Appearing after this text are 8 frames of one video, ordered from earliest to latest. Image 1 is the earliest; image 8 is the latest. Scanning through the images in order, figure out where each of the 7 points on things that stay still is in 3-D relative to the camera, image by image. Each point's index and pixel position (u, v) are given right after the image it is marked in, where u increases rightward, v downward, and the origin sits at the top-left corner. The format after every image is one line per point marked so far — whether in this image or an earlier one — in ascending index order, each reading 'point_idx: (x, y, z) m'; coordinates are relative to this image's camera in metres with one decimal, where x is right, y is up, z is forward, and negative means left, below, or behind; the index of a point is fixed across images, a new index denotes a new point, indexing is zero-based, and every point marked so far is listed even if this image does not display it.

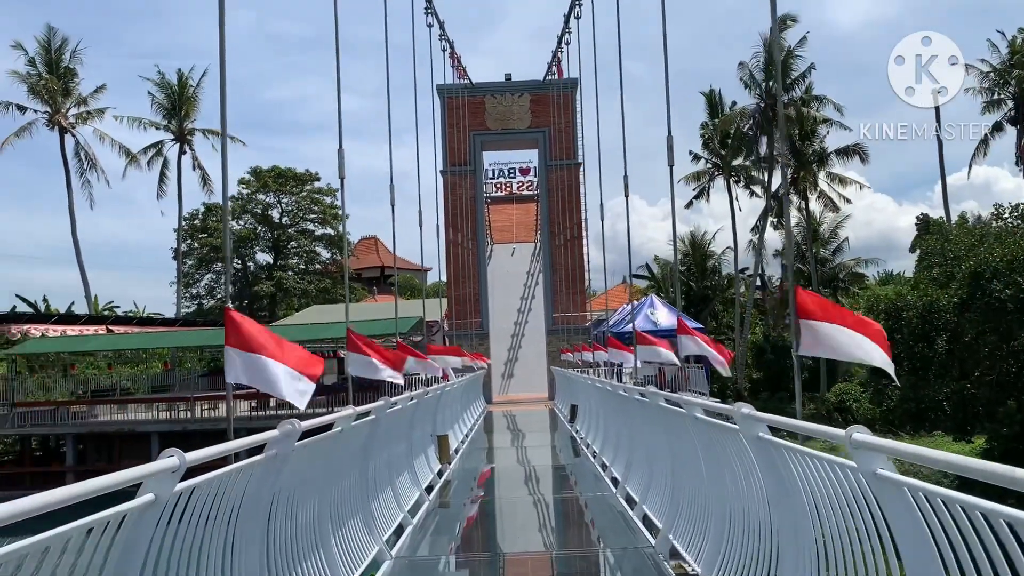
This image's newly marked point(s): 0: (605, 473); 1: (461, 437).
0: (+1.3, -2.6, +12.1) m
1: (-1.0, -2.9, +16.6) m
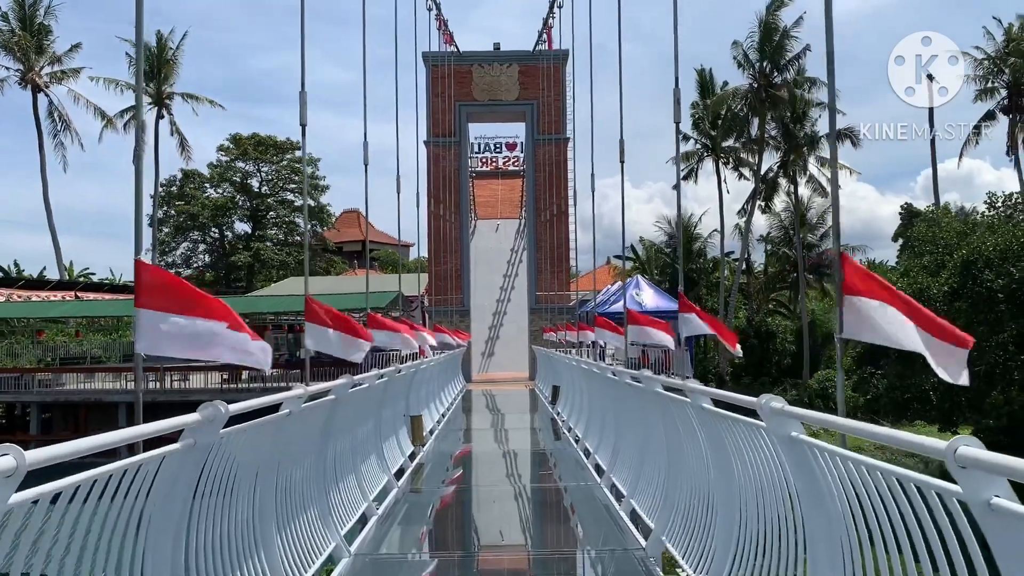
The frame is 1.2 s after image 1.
0: (+1.0, -2.2, +11.4) m
1: (-1.4, -2.4, +15.9) m
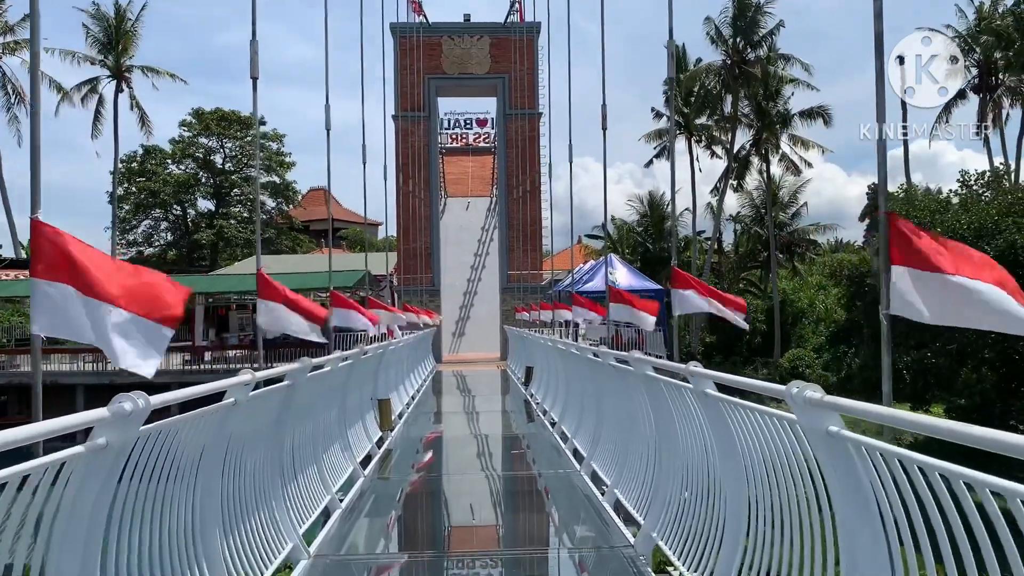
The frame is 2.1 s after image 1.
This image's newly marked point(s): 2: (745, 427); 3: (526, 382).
0: (+0.7, -2.0, +10.9) m
1: (-1.9, -2.0, +15.3) m
2: (+1.3, -0.8, +4.8) m
3: (+0.3, -2.0, +18.9) m
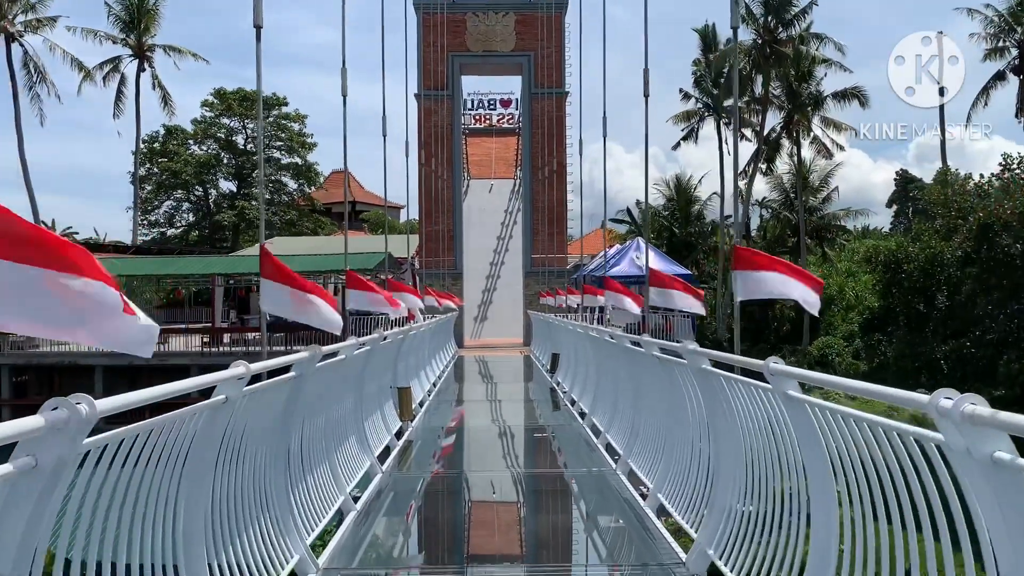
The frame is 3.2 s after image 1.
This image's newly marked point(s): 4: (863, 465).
0: (+1.0, -1.8, +10.2) m
1: (-1.4, -1.7, +14.7) m
2: (+1.5, -0.7, +4.1) m
3: (+0.8, -1.7, +18.2) m
4: (+1.5, -0.8, +3.9) m
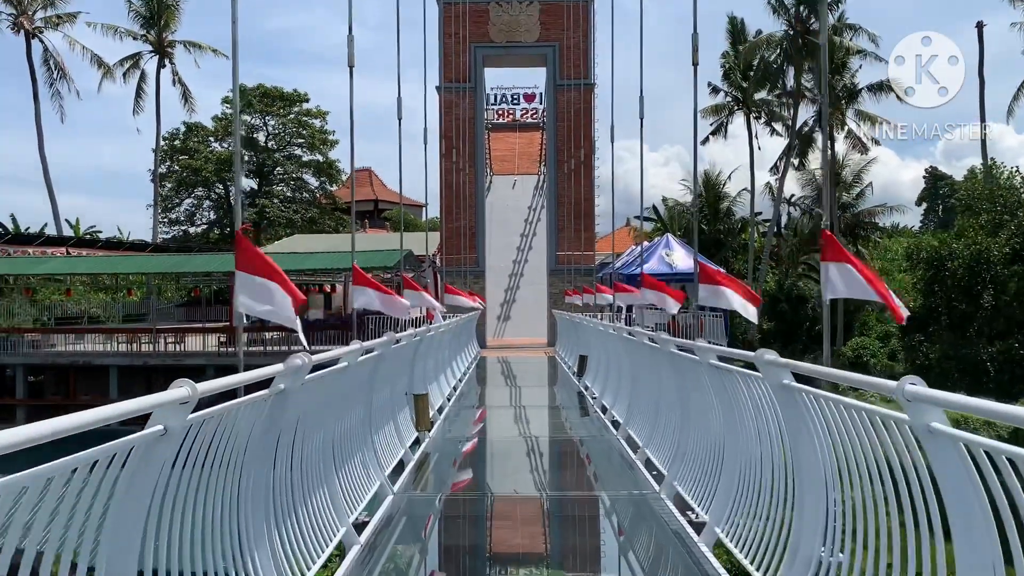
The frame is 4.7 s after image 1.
0: (+1.3, -1.7, +9.2) m
1: (-1.0, -1.6, +13.7) m
2: (+1.6, -0.7, +3.1) m
3: (+1.3, -1.6, +17.3) m
4: (+1.6, -0.7, +2.9) m
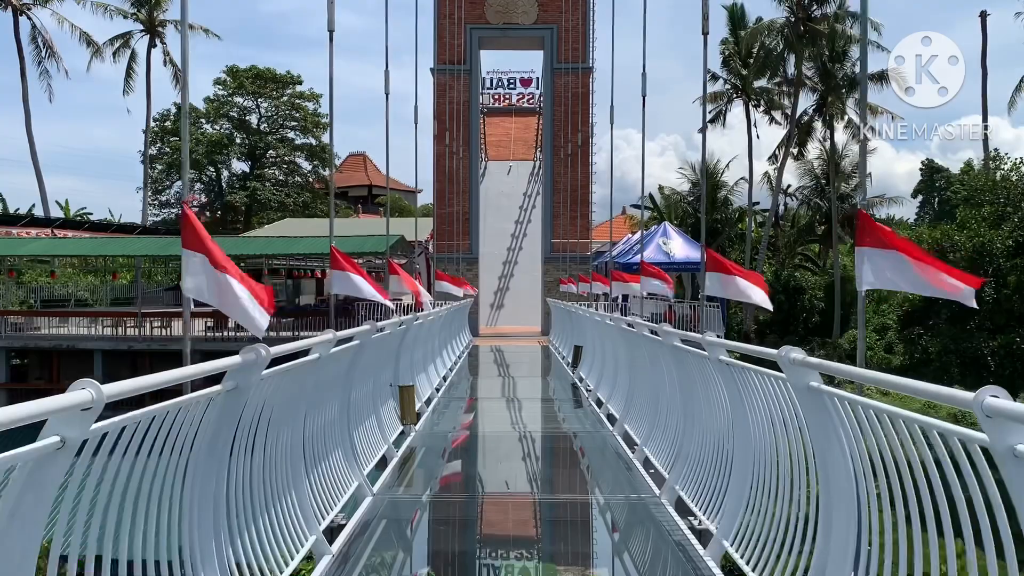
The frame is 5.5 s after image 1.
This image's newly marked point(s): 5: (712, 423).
0: (+1.2, -1.6, +8.7) m
1: (-1.2, -1.4, +13.2) m
2: (+1.6, -0.6, +2.6) m
3: (+1.1, -1.4, +16.8) m
4: (+1.6, -0.7, +2.4) m
5: (+1.4, -1.0, +6.2) m
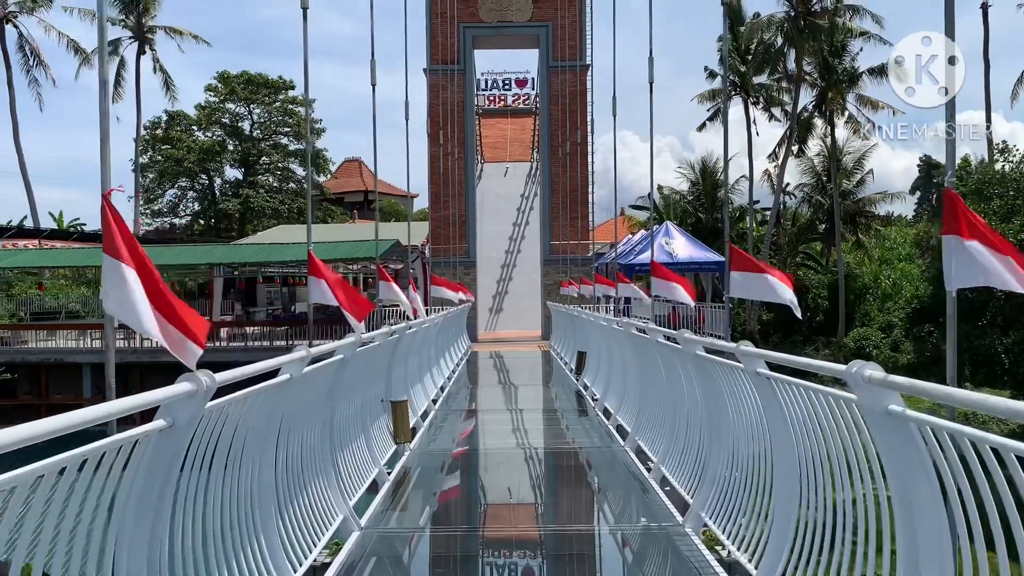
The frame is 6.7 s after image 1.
0: (+1.2, -1.6, +8.1) m
1: (-1.1, -1.5, +12.6) m
2: (+1.6, -0.6, +1.9) m
3: (+1.2, -1.4, +16.1) m
4: (+1.6, -0.7, +1.7) m
5: (+1.4, -1.0, +5.5) m
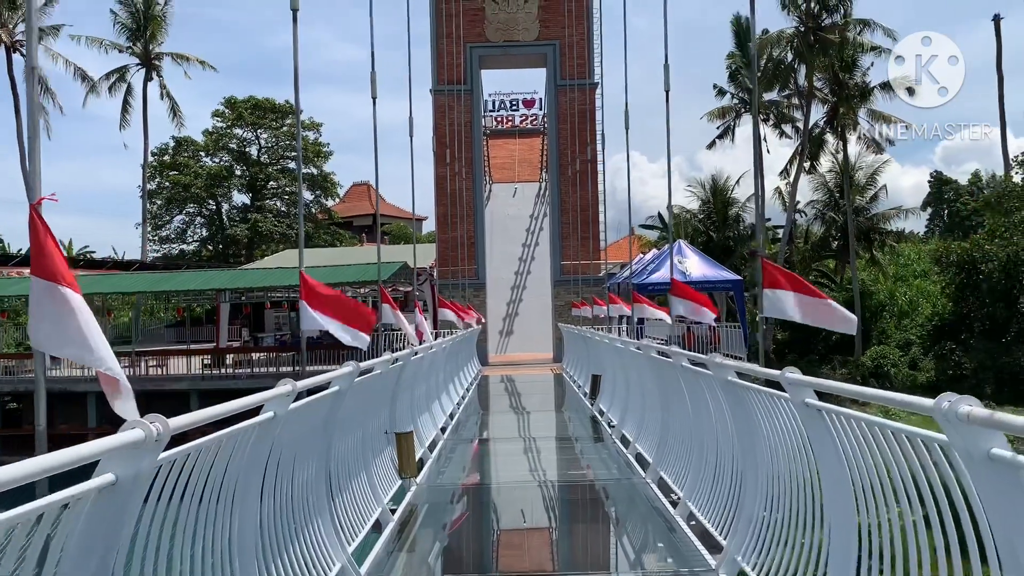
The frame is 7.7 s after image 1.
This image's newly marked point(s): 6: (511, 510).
0: (+1.3, -1.8, +7.5) m
1: (-1.0, -1.8, +12.0) m
2: (+1.6, -0.6, +1.4) m
3: (+1.4, -1.8, +15.5) m
4: (+1.6, -0.7, +1.2) m
5: (+1.5, -1.1, +5.0) m
6: (0.0, -1.9, +7.4) m
